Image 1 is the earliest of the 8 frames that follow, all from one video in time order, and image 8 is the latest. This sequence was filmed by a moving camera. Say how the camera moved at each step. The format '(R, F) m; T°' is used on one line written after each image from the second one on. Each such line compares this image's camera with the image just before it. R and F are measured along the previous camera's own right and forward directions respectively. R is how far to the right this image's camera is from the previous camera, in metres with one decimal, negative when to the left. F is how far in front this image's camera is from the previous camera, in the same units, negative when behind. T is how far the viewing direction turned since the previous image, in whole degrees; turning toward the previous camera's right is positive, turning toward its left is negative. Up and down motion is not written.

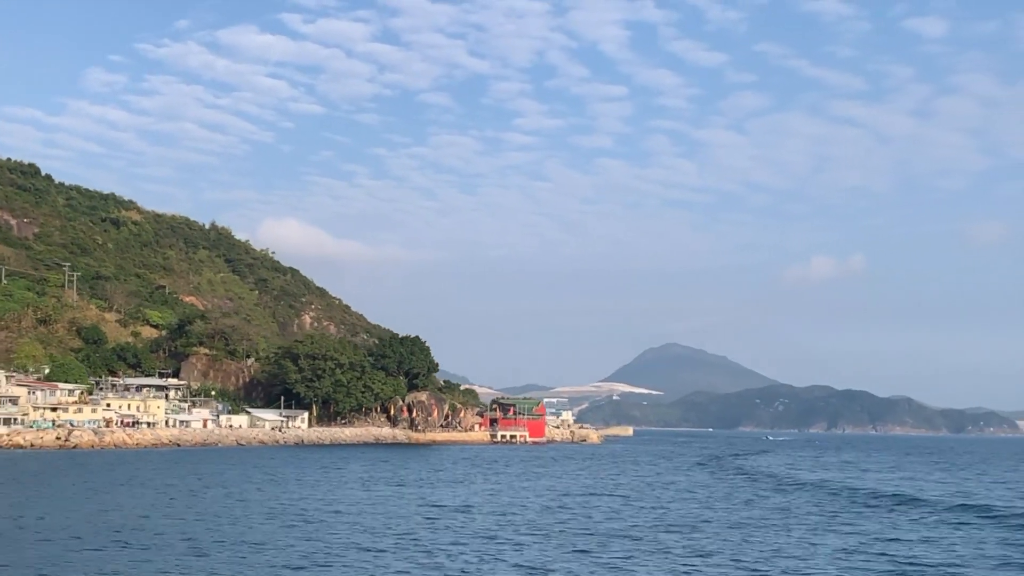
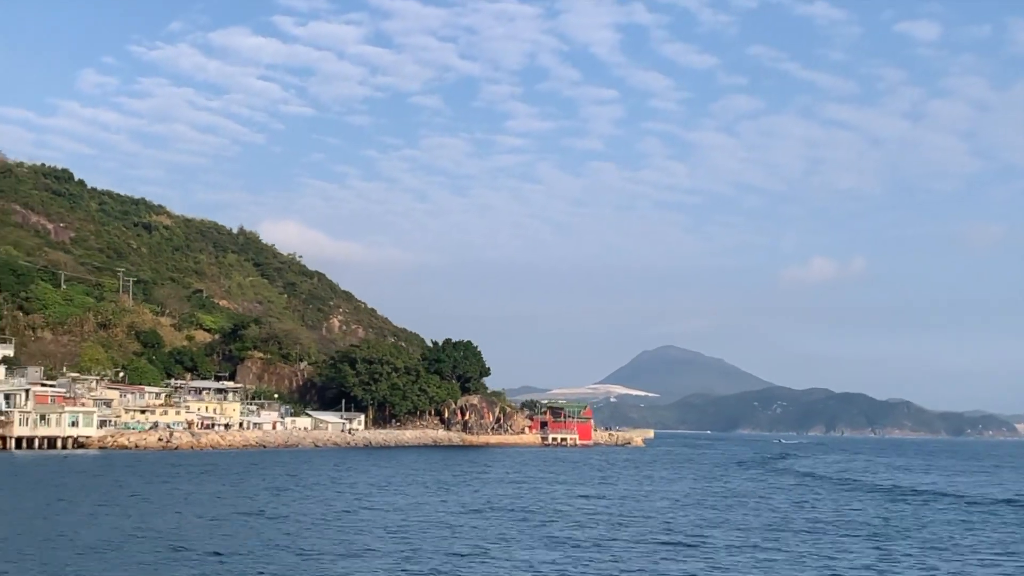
(-4.8, -3.1) m; +1°
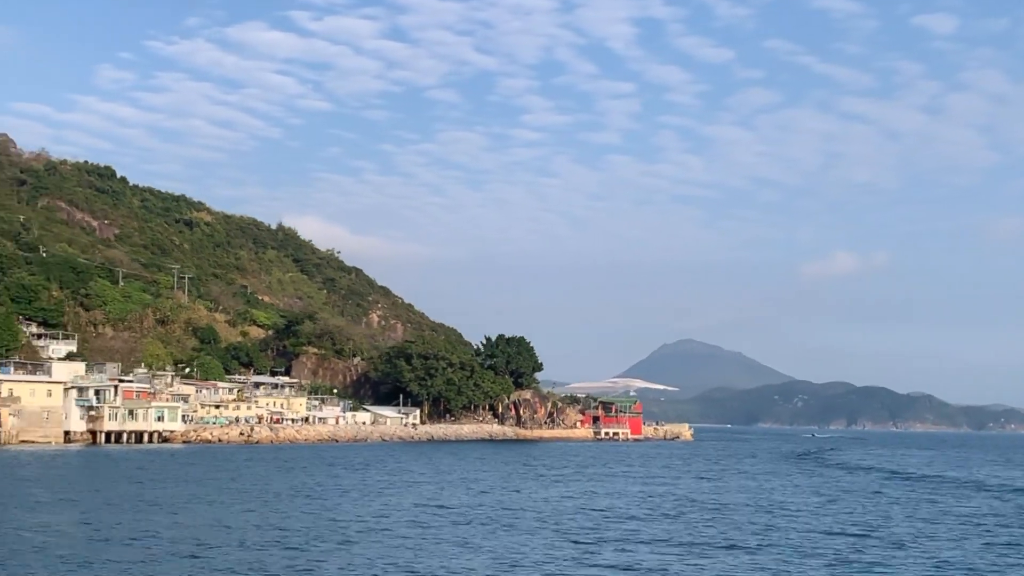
(-3.1, -1.6) m; -1°
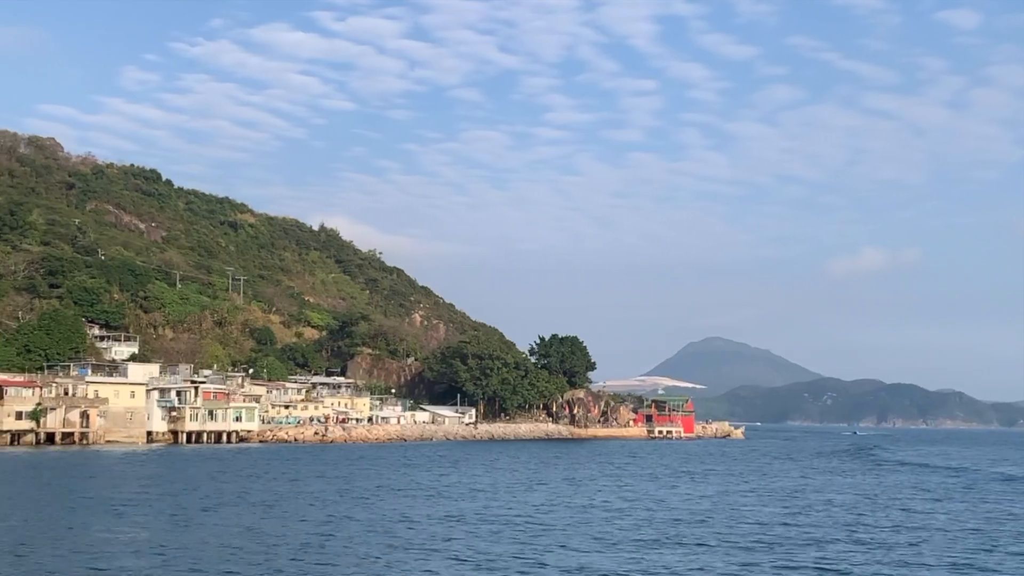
(-2.5, -1.3) m; -1°
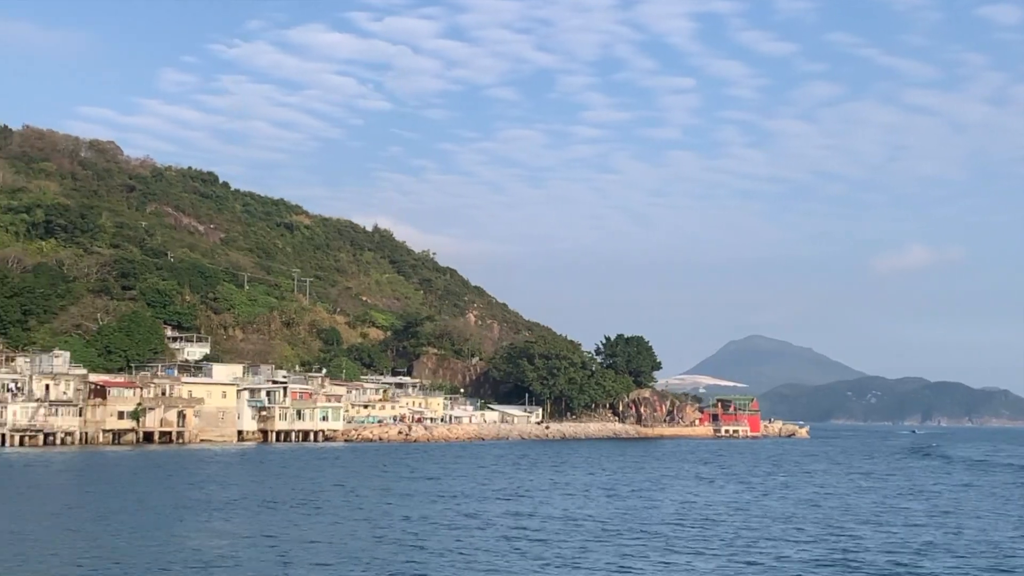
(-2.5, -1.0) m; -1°
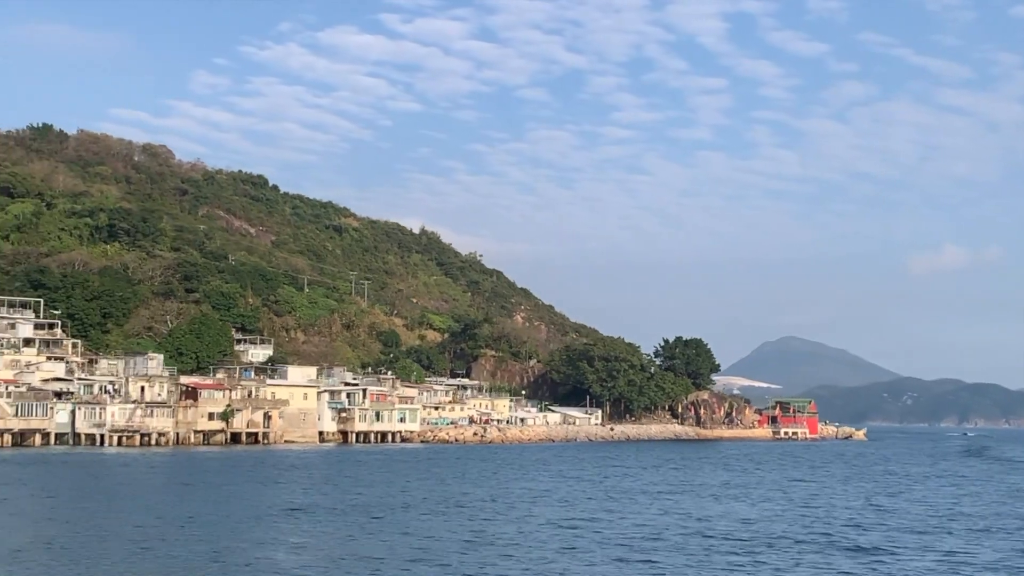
(-2.5, -1.0) m; -1°
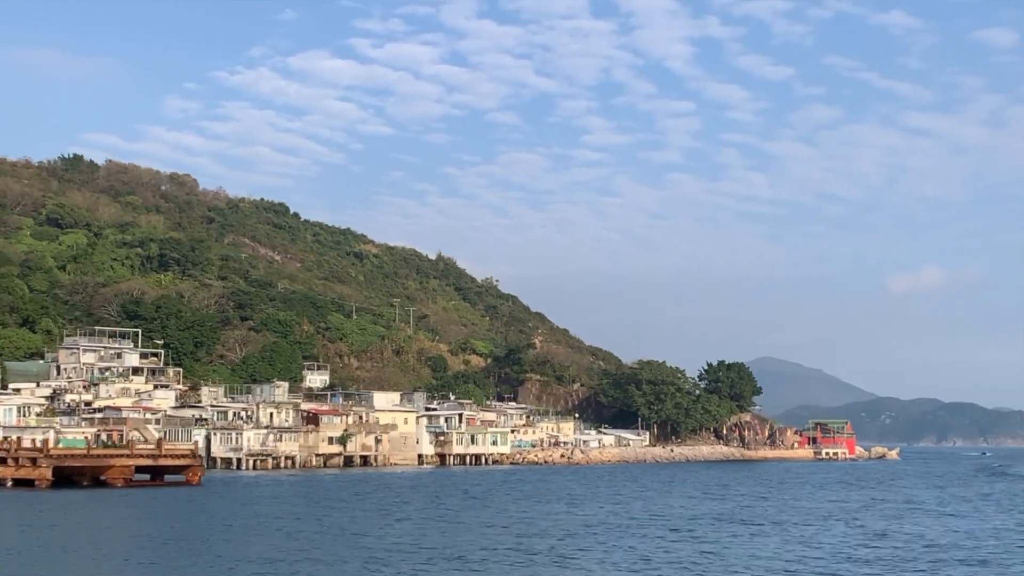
(-6.8, -3.5) m; +1°
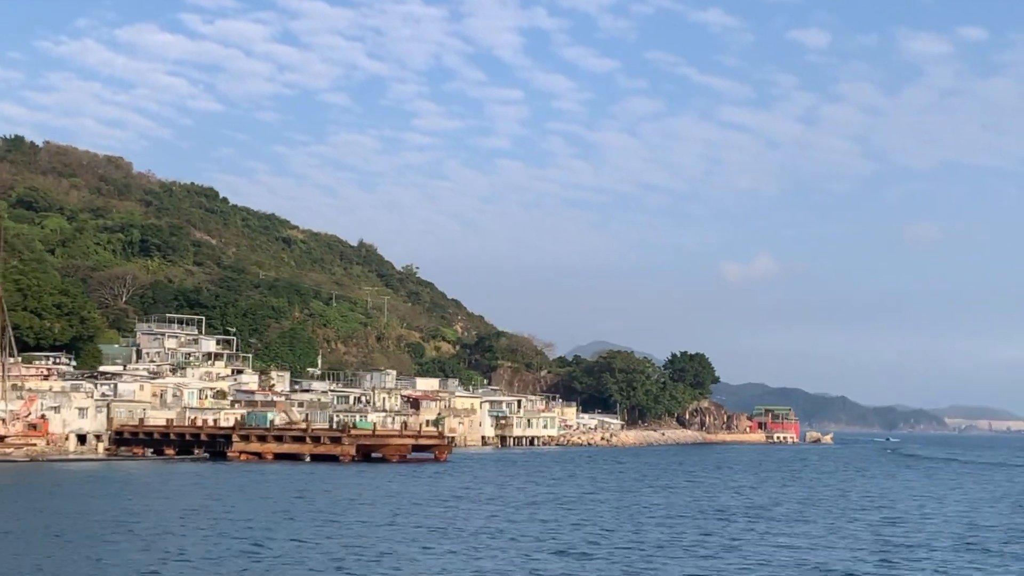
(-14.3, -6.3) m; +8°
